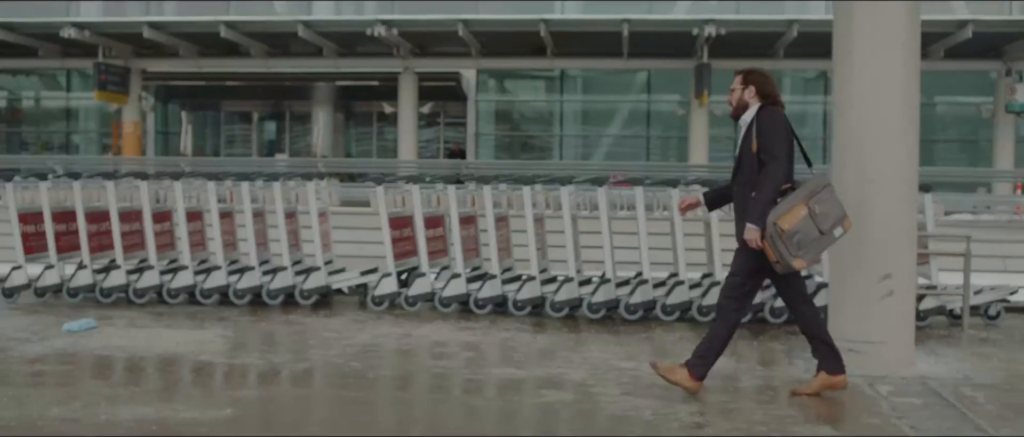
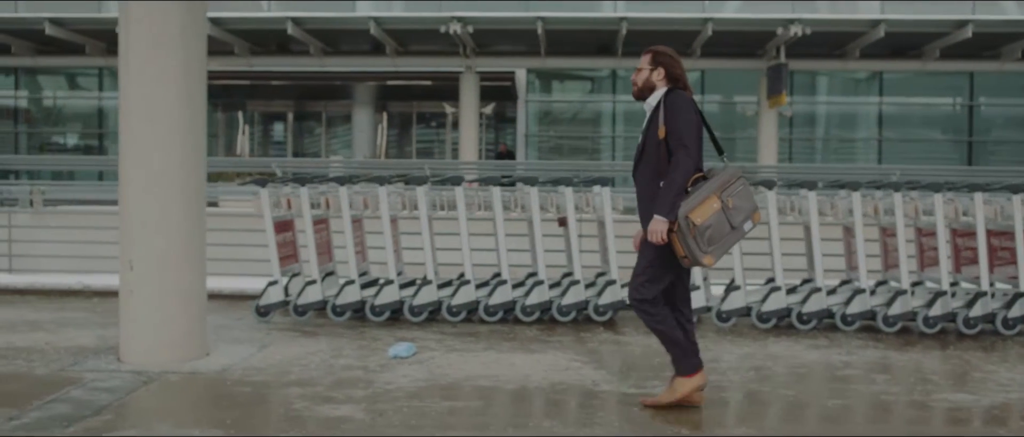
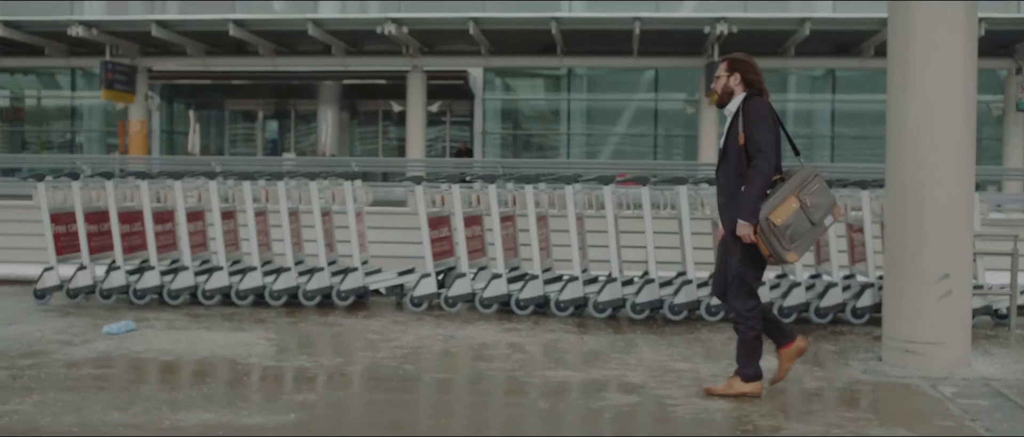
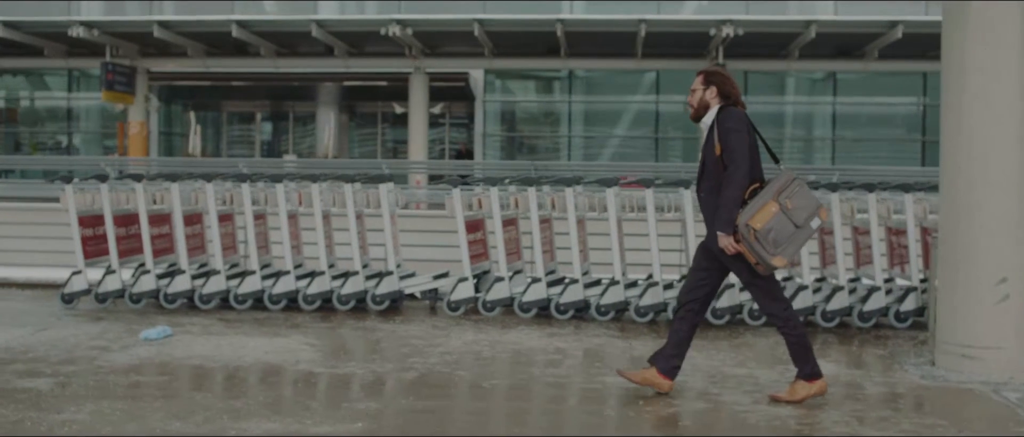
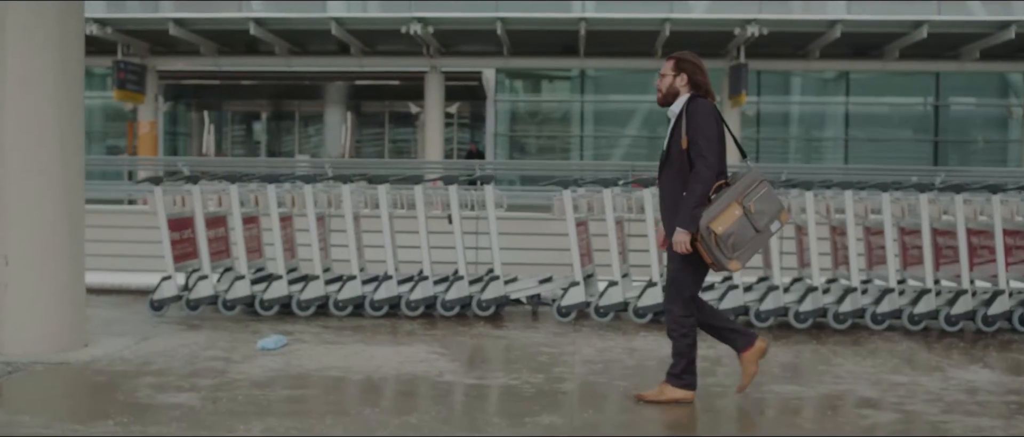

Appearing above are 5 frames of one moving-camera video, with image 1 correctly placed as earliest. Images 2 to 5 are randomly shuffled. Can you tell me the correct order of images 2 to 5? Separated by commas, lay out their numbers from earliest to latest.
3, 4, 5, 2
